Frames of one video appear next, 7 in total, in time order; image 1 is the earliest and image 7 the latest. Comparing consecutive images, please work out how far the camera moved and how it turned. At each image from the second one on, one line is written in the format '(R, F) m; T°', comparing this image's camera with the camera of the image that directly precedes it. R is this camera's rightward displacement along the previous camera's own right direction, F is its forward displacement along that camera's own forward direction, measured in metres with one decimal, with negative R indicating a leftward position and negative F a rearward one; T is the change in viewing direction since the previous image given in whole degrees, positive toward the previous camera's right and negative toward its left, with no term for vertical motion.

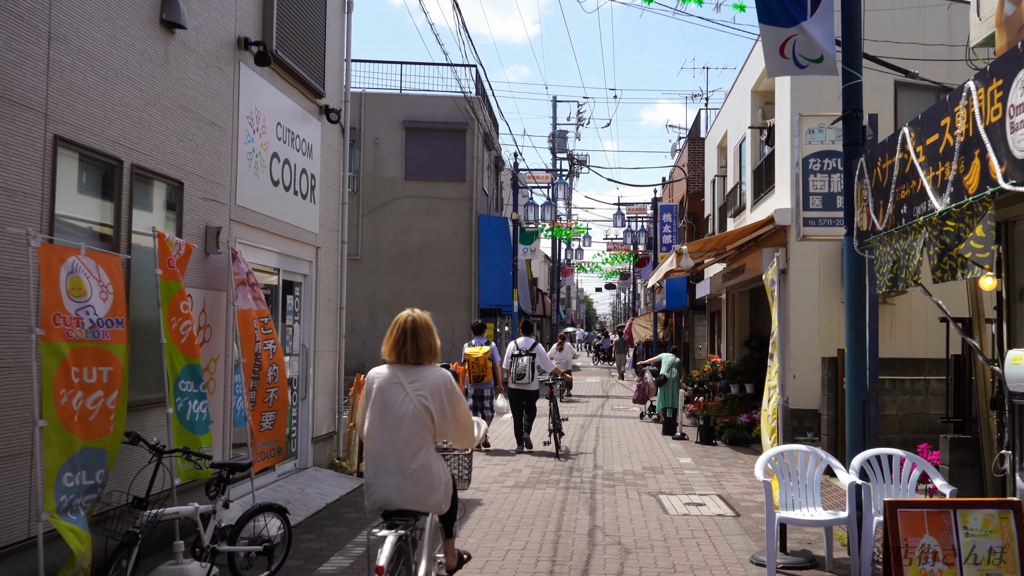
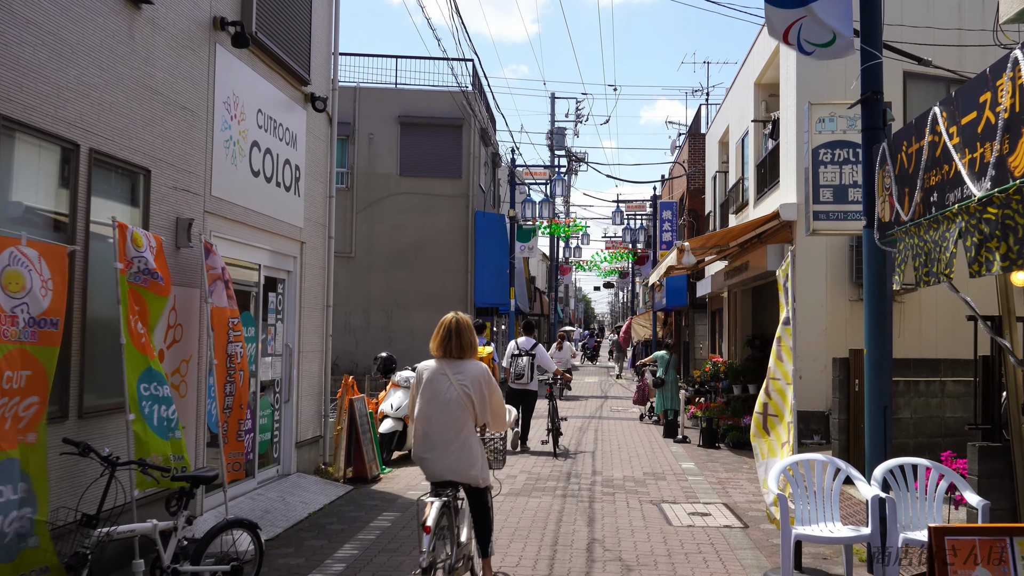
(0.0, +0.5) m; 0°
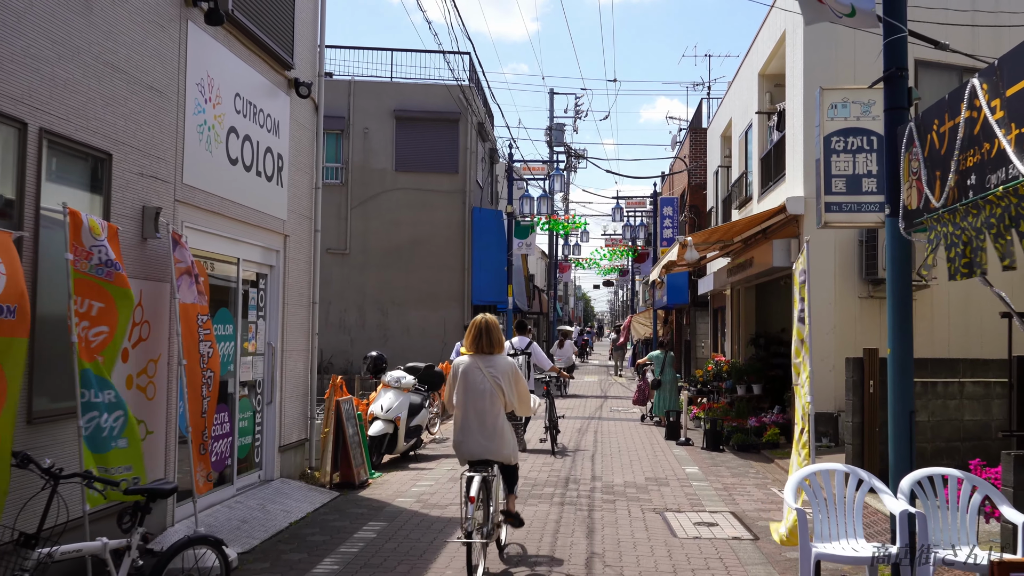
(0.0, +0.5) m; 0°
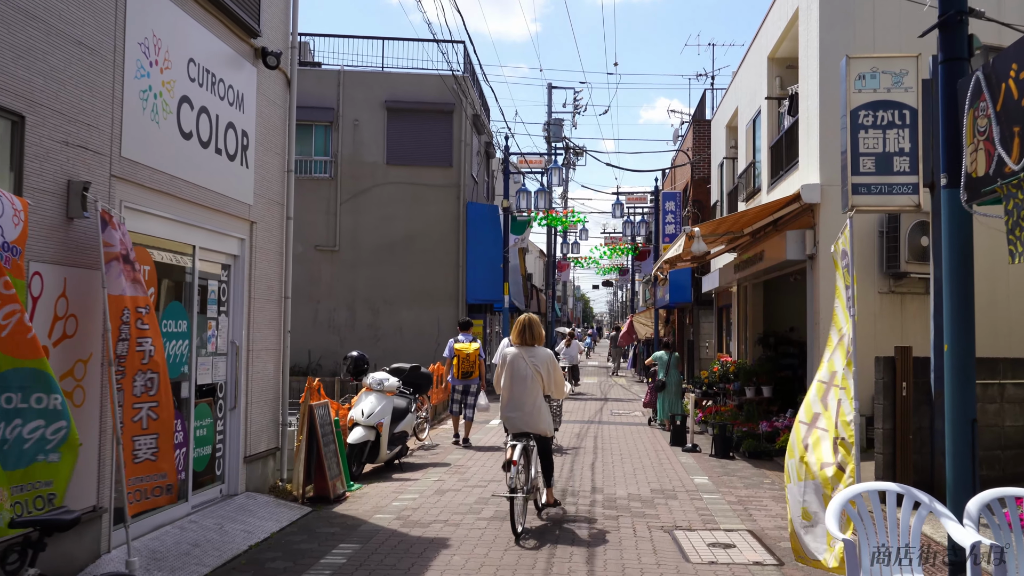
(+0.1, +0.9) m; 0°
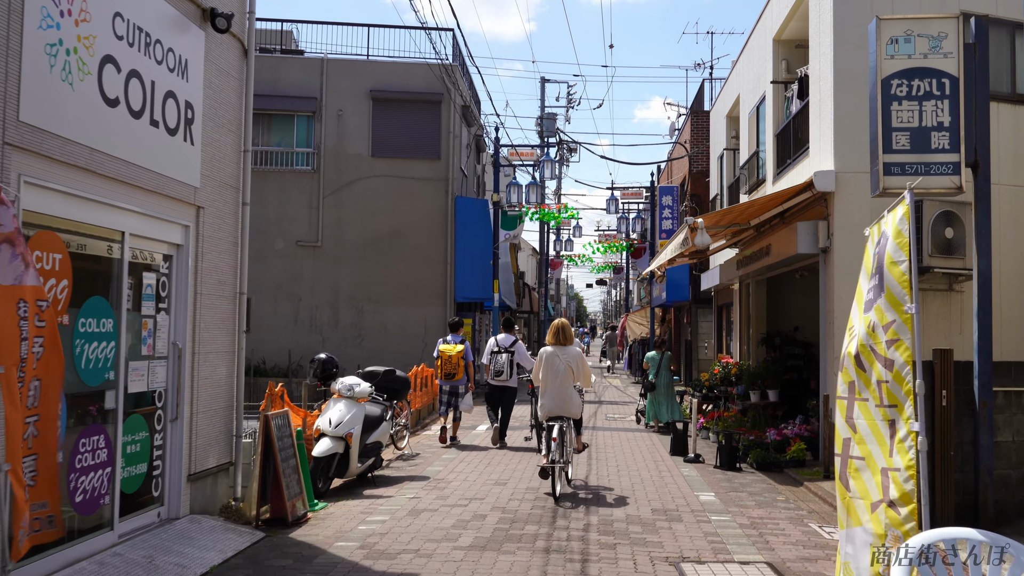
(+0.1, +1.0) m; 0°
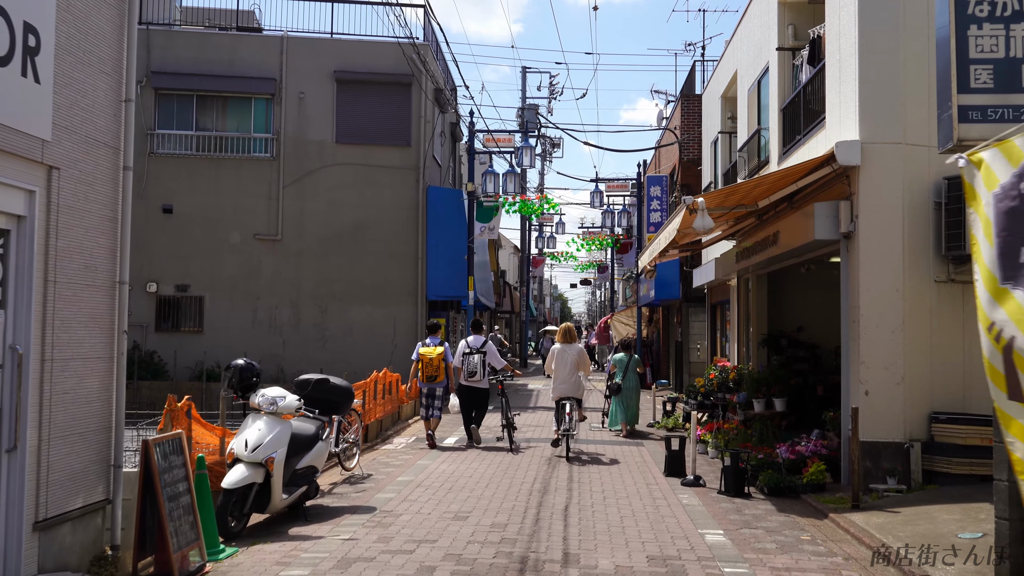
(+0.2, +1.8) m; +1°
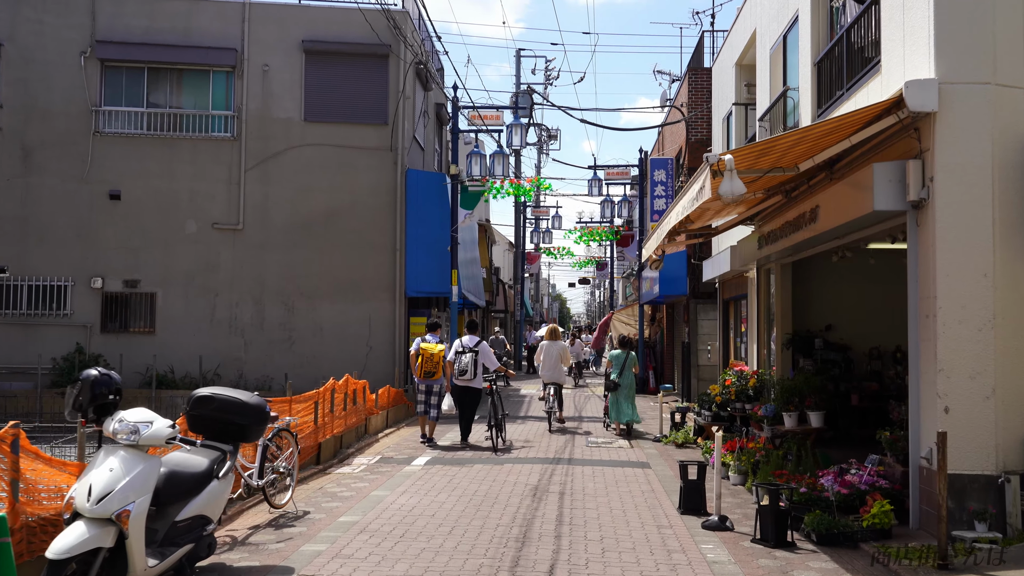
(+0.2, +2.2) m; 0°
